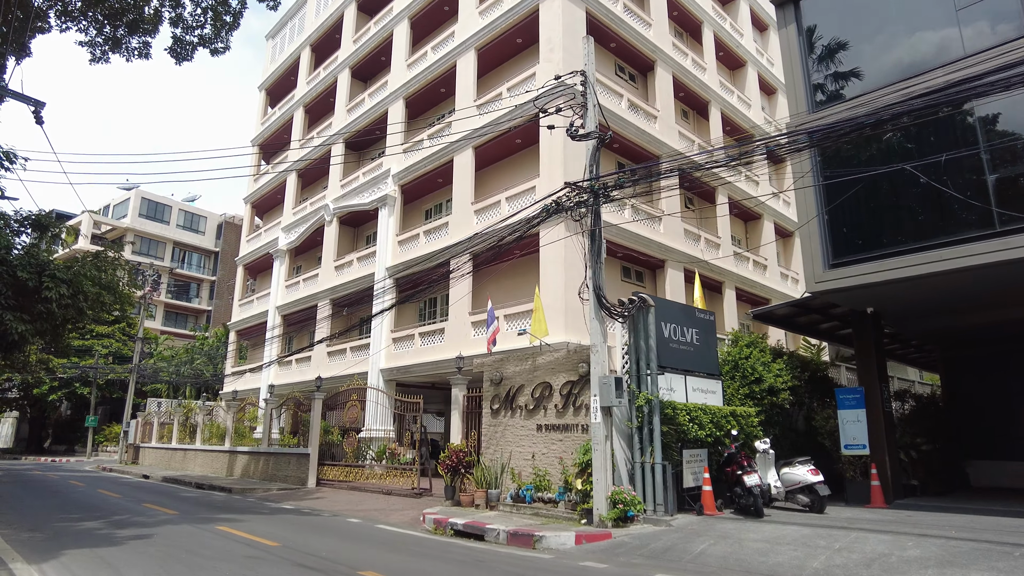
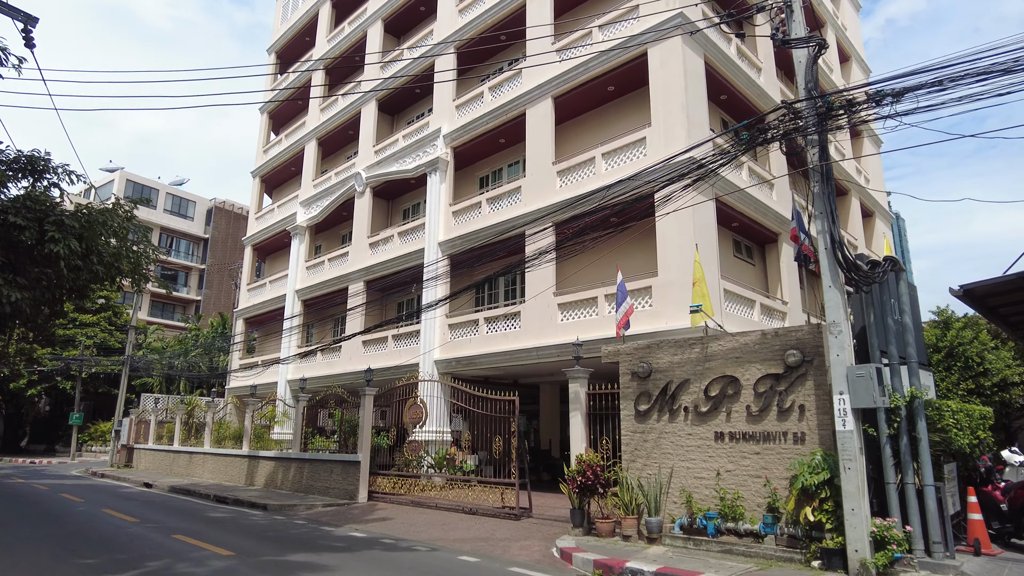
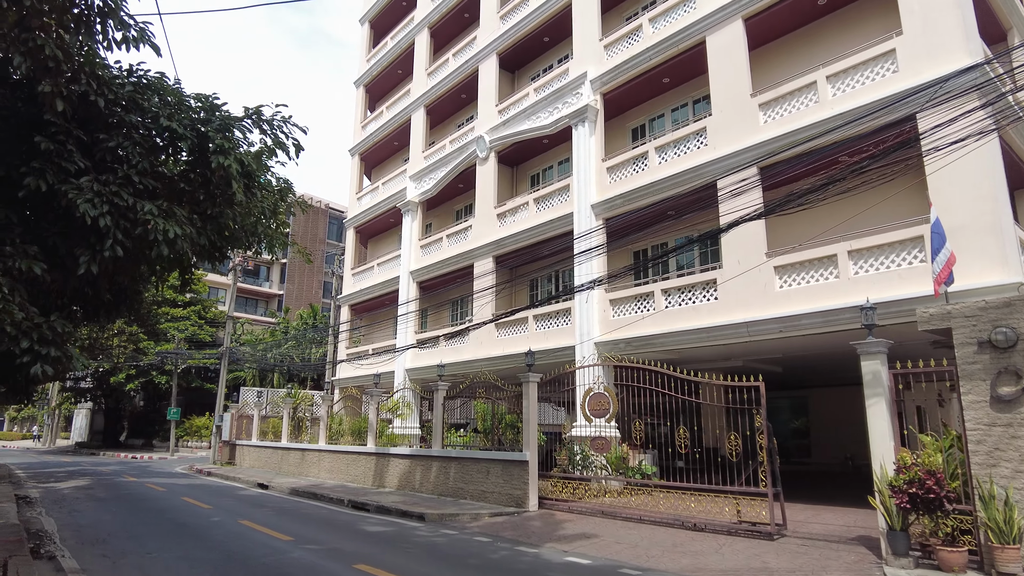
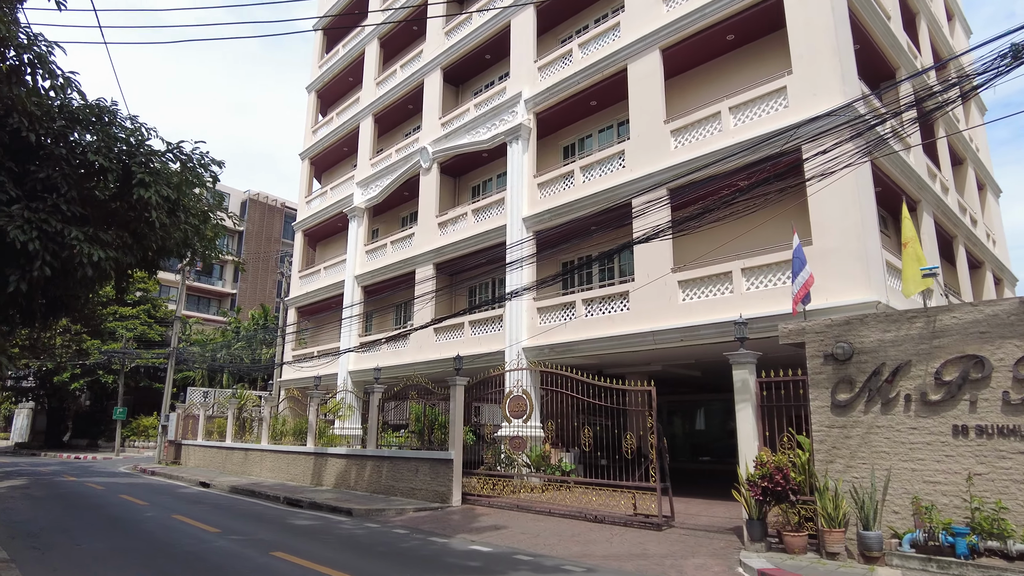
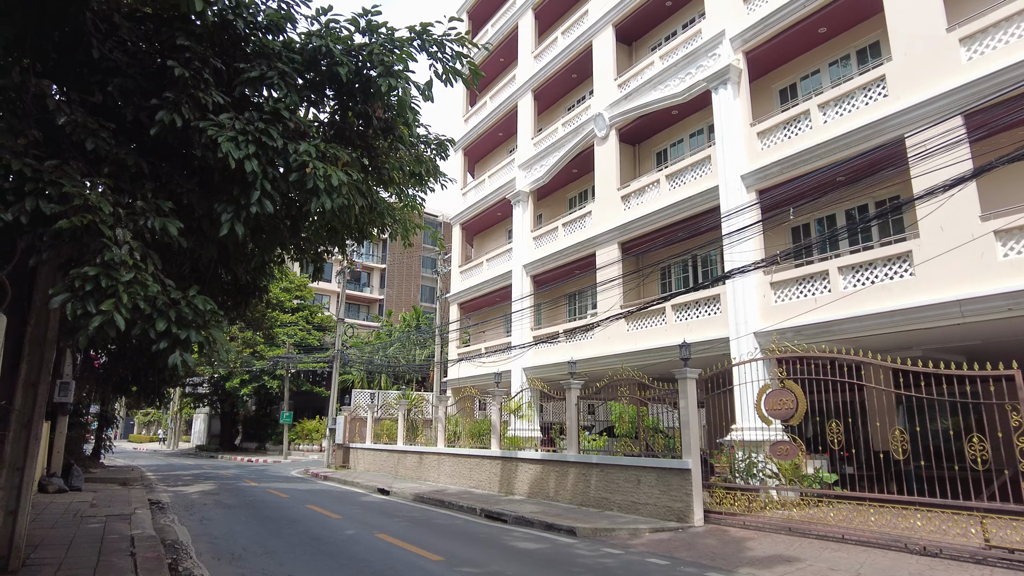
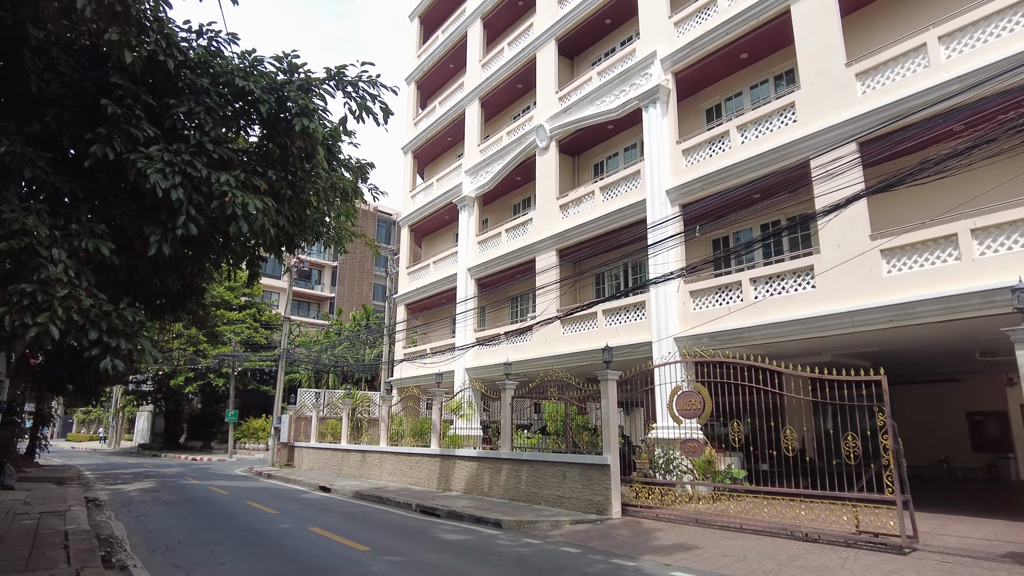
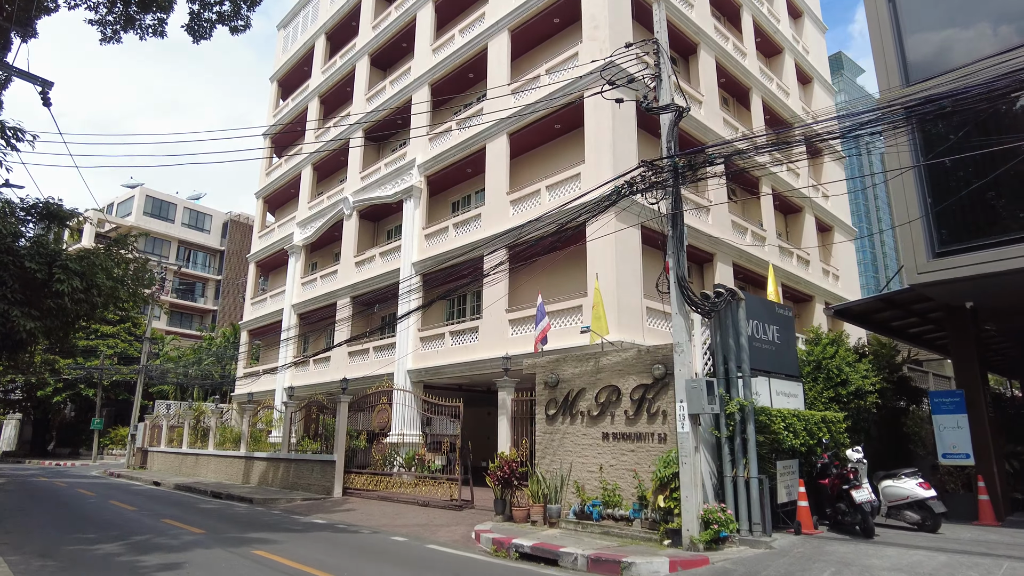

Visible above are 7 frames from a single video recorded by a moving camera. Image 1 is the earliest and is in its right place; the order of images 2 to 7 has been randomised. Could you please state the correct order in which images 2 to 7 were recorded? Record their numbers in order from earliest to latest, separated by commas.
7, 2, 4, 3, 6, 5
